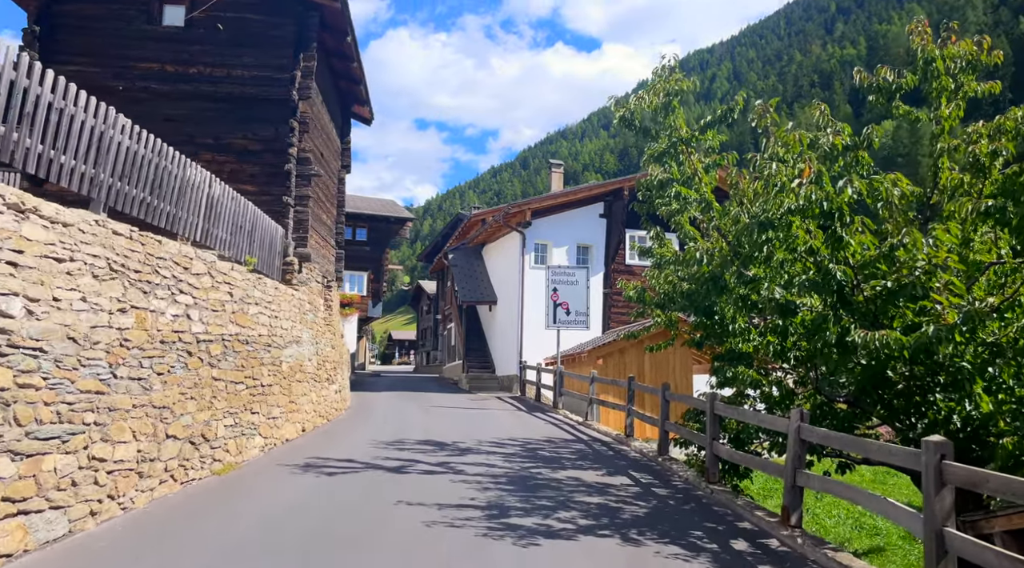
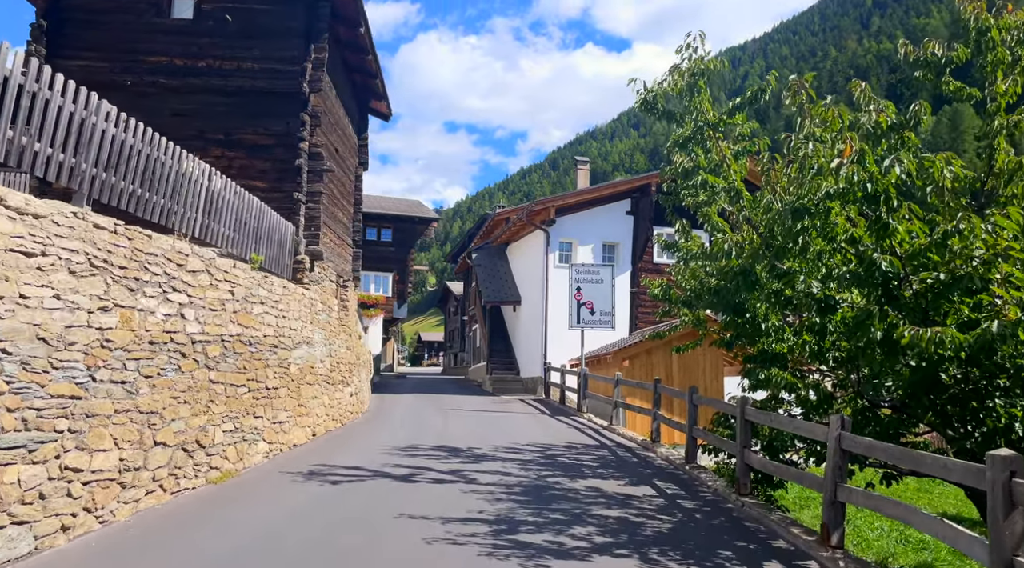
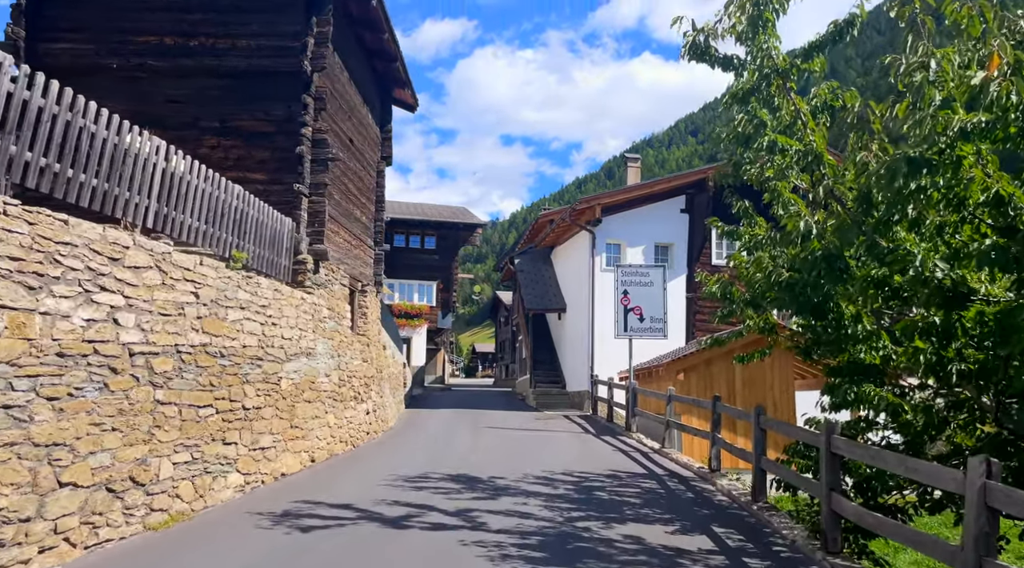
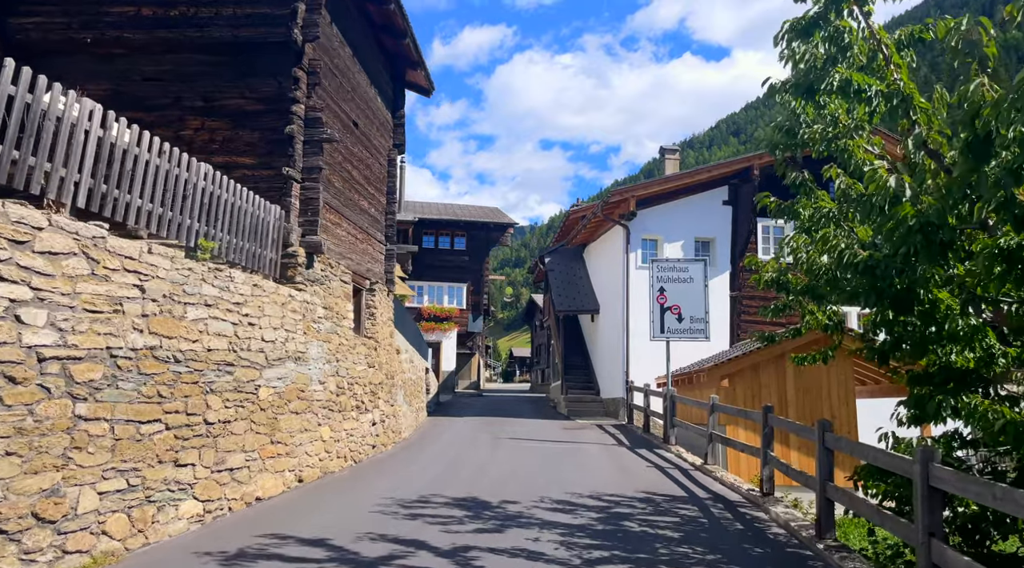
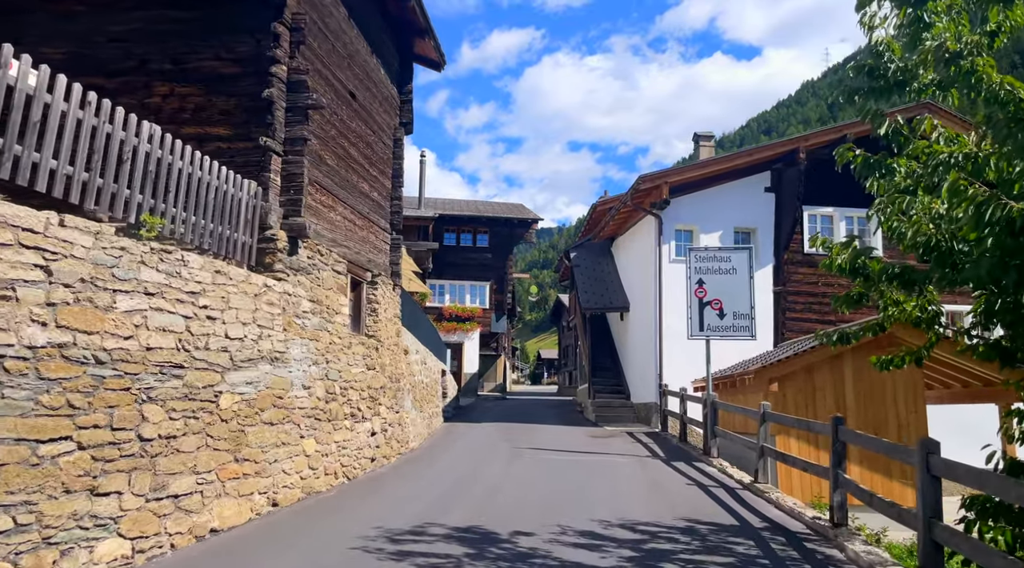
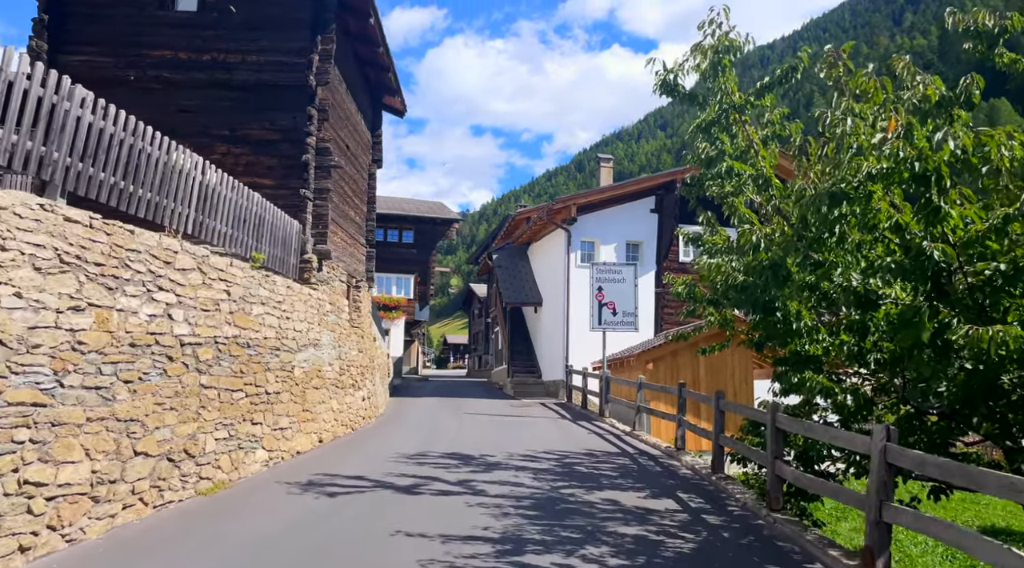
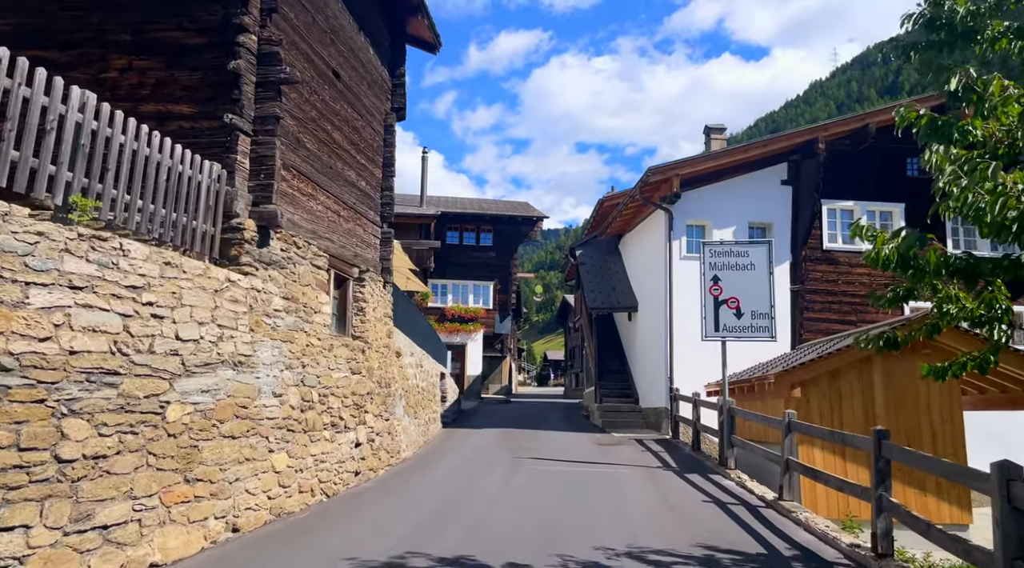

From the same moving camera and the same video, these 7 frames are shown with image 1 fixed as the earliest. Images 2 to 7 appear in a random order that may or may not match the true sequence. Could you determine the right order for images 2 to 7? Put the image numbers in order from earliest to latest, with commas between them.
2, 6, 3, 4, 5, 7
